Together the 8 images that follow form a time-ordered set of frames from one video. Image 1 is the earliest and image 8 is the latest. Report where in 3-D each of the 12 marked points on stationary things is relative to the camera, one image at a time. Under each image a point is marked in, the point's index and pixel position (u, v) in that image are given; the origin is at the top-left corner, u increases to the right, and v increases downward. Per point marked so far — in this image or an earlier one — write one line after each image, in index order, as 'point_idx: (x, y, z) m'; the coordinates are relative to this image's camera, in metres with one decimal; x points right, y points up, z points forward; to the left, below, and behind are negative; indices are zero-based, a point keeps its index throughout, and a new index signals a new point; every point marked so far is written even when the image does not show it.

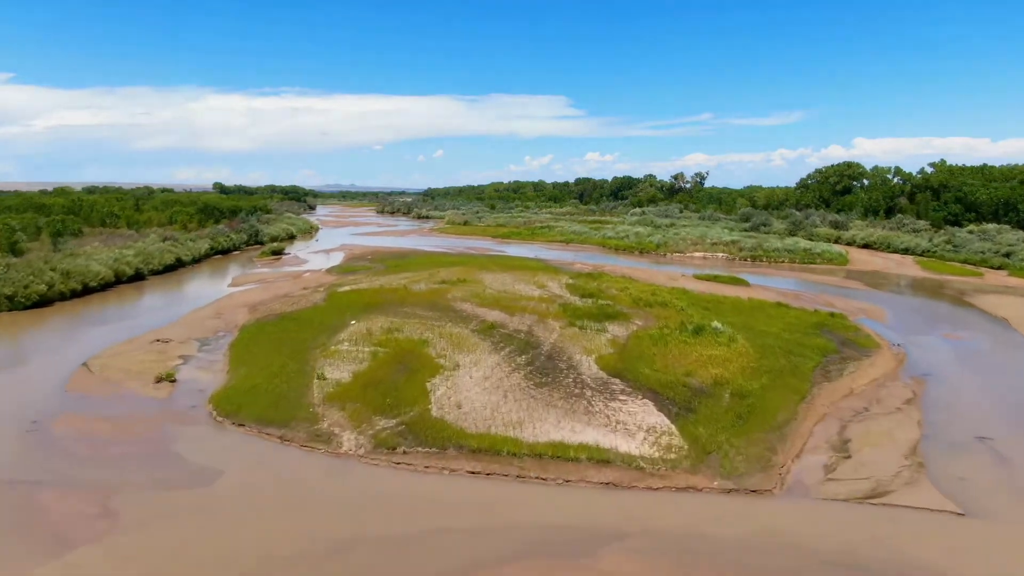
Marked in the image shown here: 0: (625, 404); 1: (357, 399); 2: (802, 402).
0: (+2.3, -2.3, +15.8) m
1: (-3.2, -2.3, +16.1) m
2: (+5.9, -2.4, +16.0) m
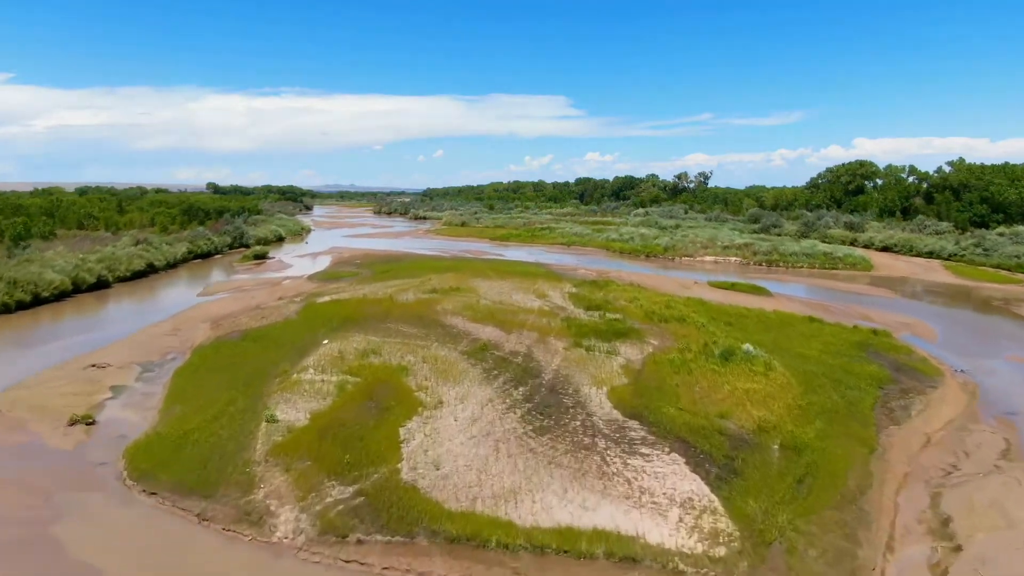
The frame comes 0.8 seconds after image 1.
0: (+2.2, -2.7, +12.4) m
1: (-3.3, -2.7, +12.7) m
2: (+5.8, -2.8, +12.6) m
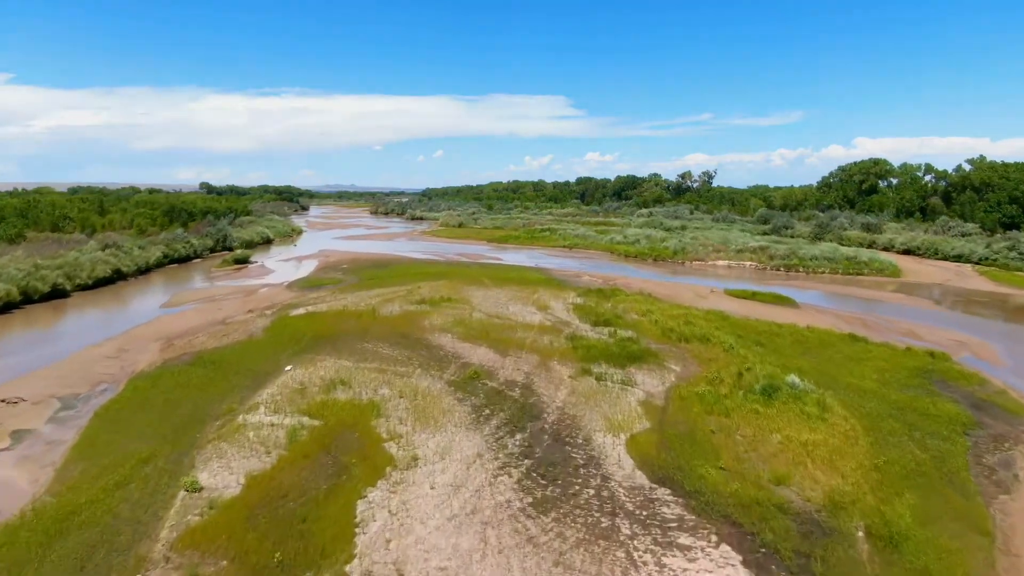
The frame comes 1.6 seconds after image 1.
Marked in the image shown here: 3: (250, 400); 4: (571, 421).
0: (+2.1, -3.1, +9.0) m
1: (-3.4, -3.1, +9.3) m
2: (+5.7, -3.1, +9.2) m
3: (-5.3, -2.3, +16.1) m
4: (+1.1, -2.5, +14.6) m
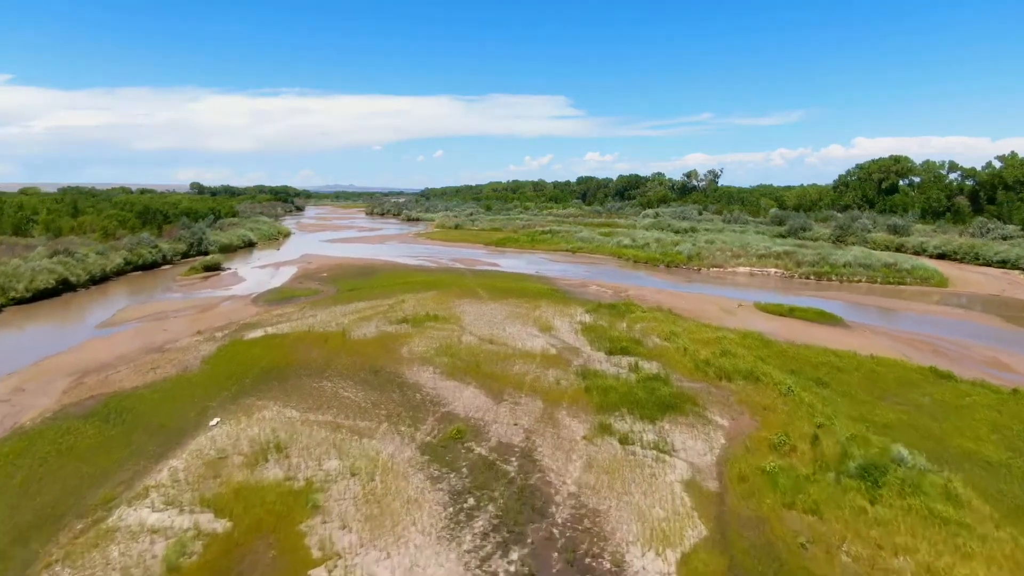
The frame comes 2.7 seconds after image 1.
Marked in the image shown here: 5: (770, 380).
0: (+2.0, -3.6, +4.5) m
1: (-3.5, -3.6, +4.9) m
2: (+5.6, -3.7, +4.7) m
3: (-5.4, -2.8, +11.6) m
4: (+1.0, -3.0, +10.1) m
5: (+5.5, -1.9, +16.6) m
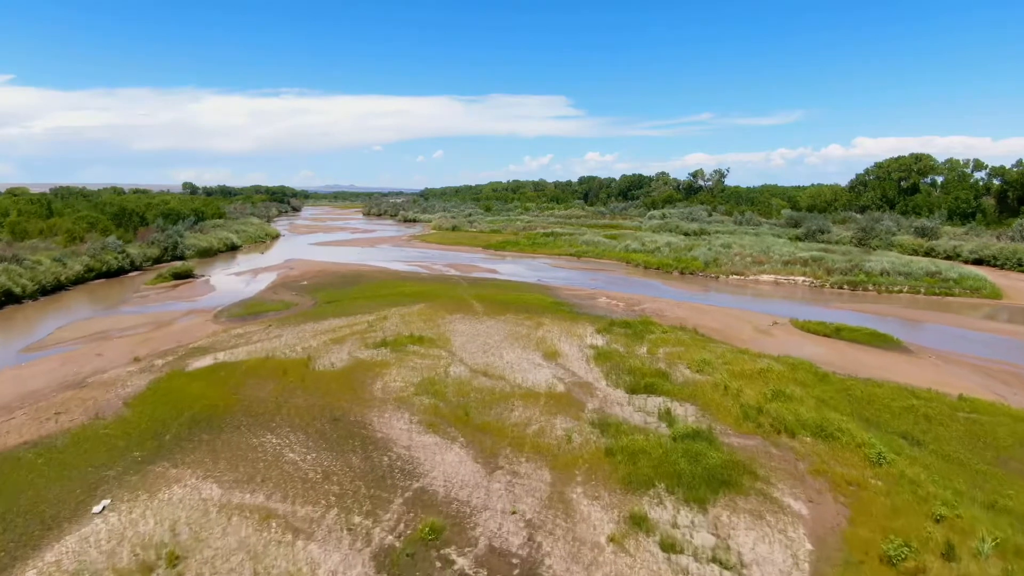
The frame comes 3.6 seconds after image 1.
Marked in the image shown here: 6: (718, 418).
0: (+1.9, -4.1, +0.6) m
1: (-3.5, -4.1, +0.9) m
2: (+5.6, -4.1, +0.8) m
3: (-5.5, -3.3, +7.6) m
4: (+1.0, -3.4, +6.2) m
5: (+5.4, -2.4, +12.7) m
6: (+3.7, -2.3, +14.3) m
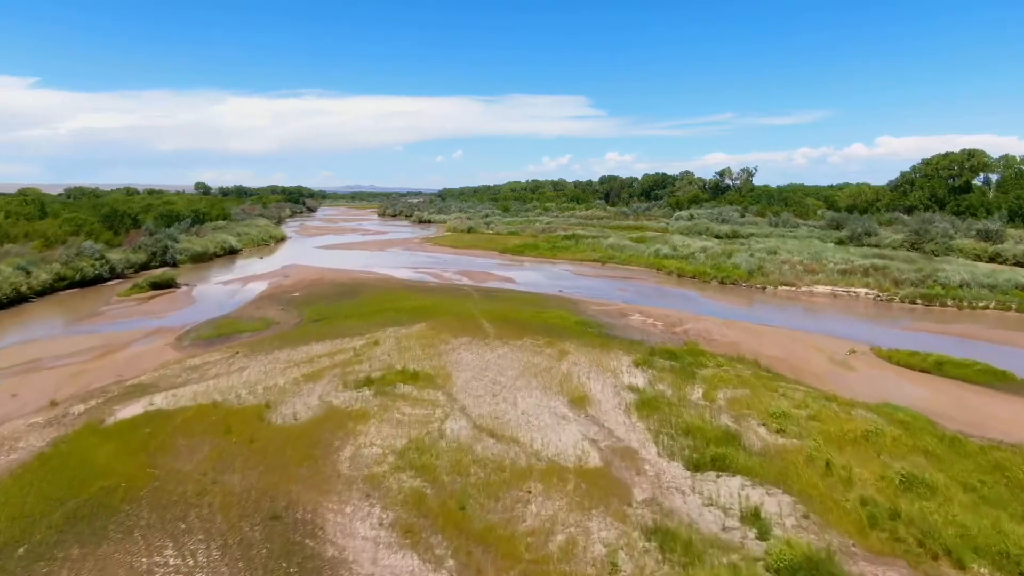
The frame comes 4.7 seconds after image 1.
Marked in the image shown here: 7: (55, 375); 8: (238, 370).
0: (+1.8, -4.6, -3.9) m
1: (-3.6, -4.6, -3.5) m
2: (+5.4, -4.7, -3.8) m
3: (-5.4, -3.8, +3.3) m
4: (+0.9, -4.0, +1.6) m
5: (+5.6, -2.9, +8.0) m
6: (+3.9, -2.8, +9.7) m
7: (-10.9, -2.1, +18.9) m
8: (-6.5, -1.9, +18.7) m
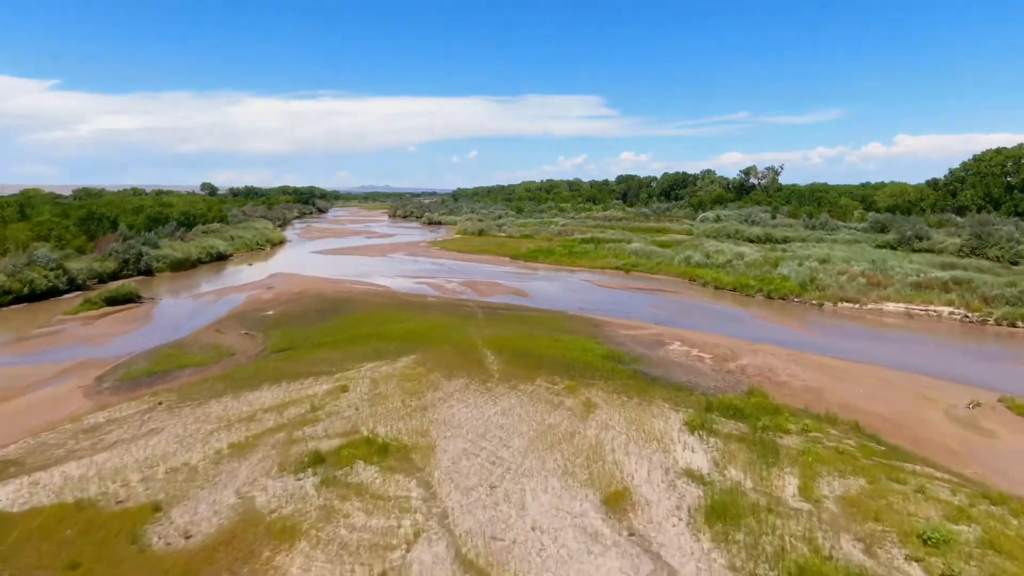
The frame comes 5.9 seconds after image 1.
0: (+1.5, -5.2, -9.0) m
1: (-3.9, -5.2, -8.5) m
2: (+5.1, -5.3, -9.0) m
3: (-5.6, -4.4, -1.7) m
4: (+0.8, -4.6, -3.4) m
5: (+5.5, -3.6, +2.9) m
6: (+3.9, -3.5, +4.6) m
7: (-10.8, -2.7, +14.0) m
8: (-6.3, -2.6, +13.7) m
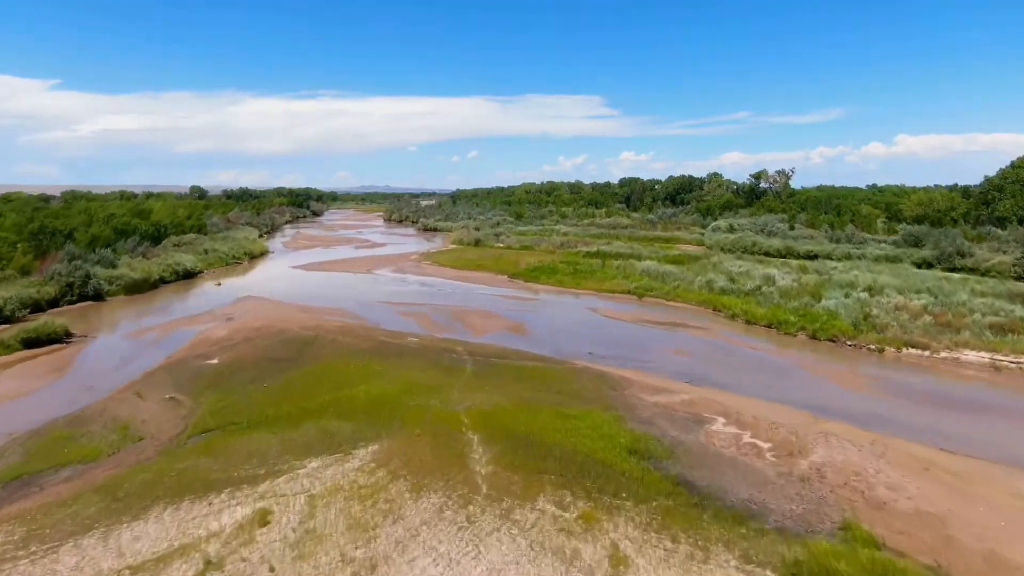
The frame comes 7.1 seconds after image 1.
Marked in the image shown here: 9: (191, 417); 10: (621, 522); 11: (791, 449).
0: (+1.4, -6.5, -14.0) m
1: (-4.1, -6.5, -13.5) m
2: (+5.0, -6.6, -14.0) m
3: (-5.7, -5.7, -6.7) m
4: (+0.6, -5.9, -8.4) m
5: (+5.4, -4.9, -2.1) m
6: (+3.7, -4.8, -0.4) m
7: (-10.9, -4.0, +9.1) m
8: (-6.5, -3.9, +8.7) m
9: (-7.2, -2.9, +17.8) m
10: (+1.7, -3.4, +11.7) m
11: (+5.4, -3.0, +15.2) m
